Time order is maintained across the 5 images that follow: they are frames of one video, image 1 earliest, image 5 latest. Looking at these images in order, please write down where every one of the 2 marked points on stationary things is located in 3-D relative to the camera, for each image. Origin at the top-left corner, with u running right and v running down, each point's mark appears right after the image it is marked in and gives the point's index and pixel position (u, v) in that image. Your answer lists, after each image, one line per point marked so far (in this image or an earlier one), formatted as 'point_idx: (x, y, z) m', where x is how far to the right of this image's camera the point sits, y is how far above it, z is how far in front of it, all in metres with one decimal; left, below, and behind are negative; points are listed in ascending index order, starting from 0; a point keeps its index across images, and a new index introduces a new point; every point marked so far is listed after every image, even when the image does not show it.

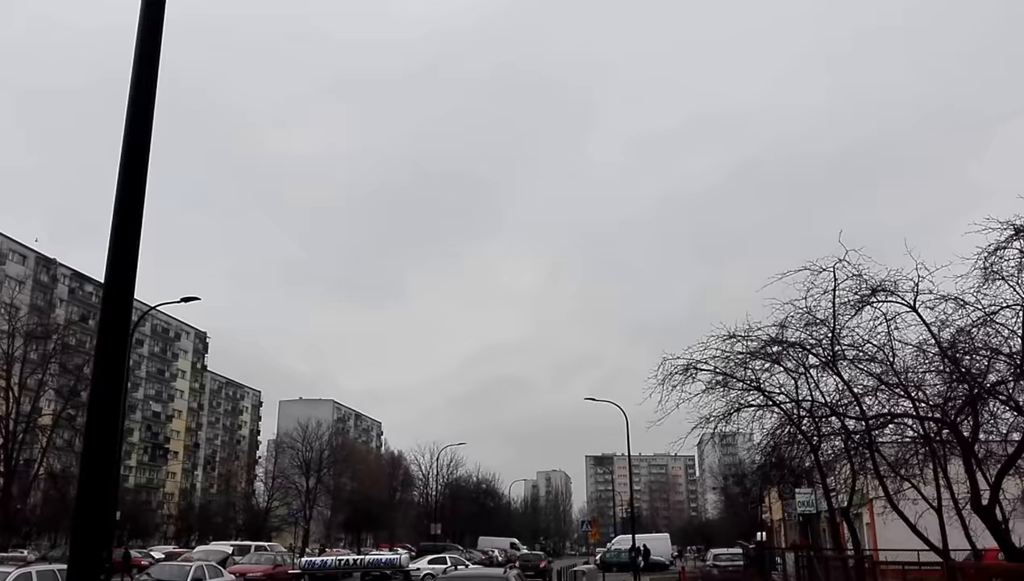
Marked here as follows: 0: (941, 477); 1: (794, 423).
0: (+8.3, -3.6, +17.3) m
1: (+5.6, -2.6, +17.8) m
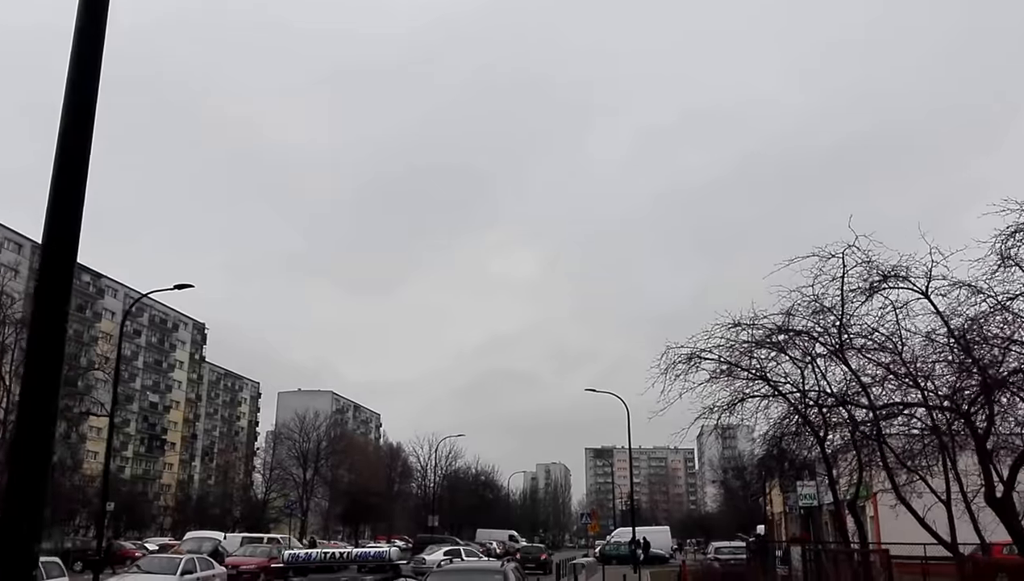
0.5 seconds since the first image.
0: (+8.3, -3.4, +16.9) m
1: (+5.5, -2.4, +17.3) m
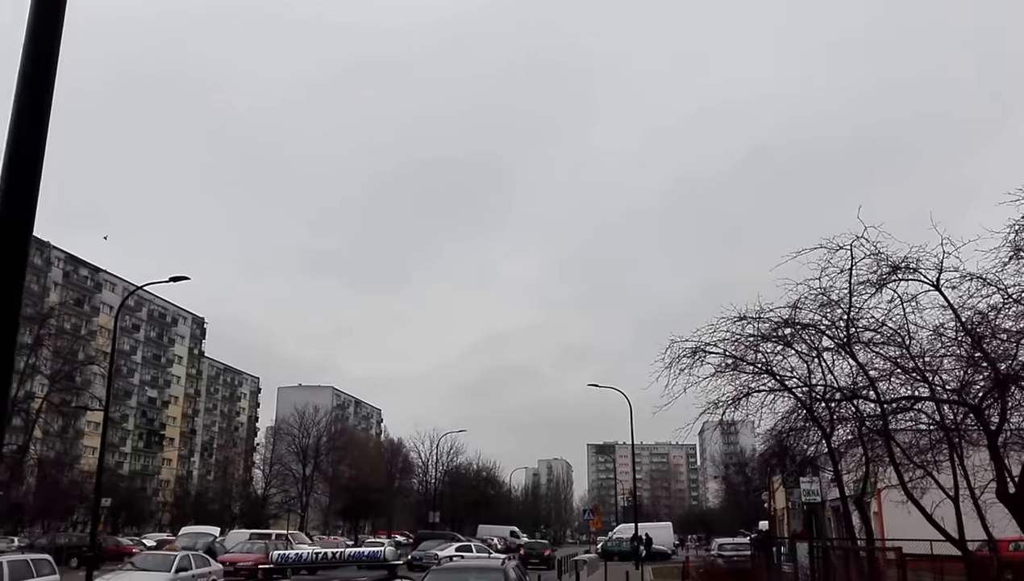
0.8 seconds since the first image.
0: (+8.3, -3.2, +16.6) m
1: (+5.6, -2.2, +17.0) m
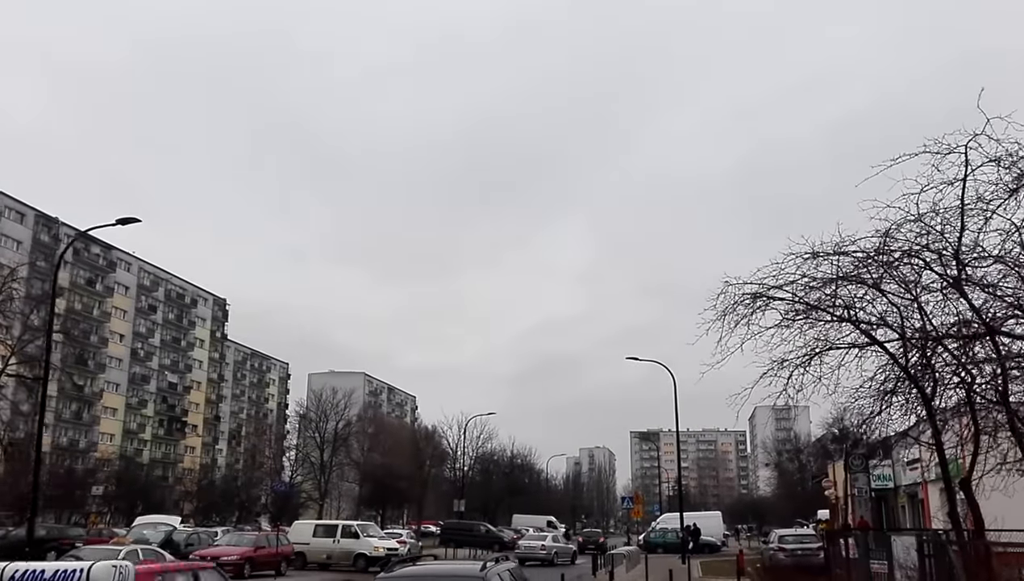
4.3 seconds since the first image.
0: (+8.5, -2.1, +13.0) m
1: (+5.8, -1.1, +13.5) m
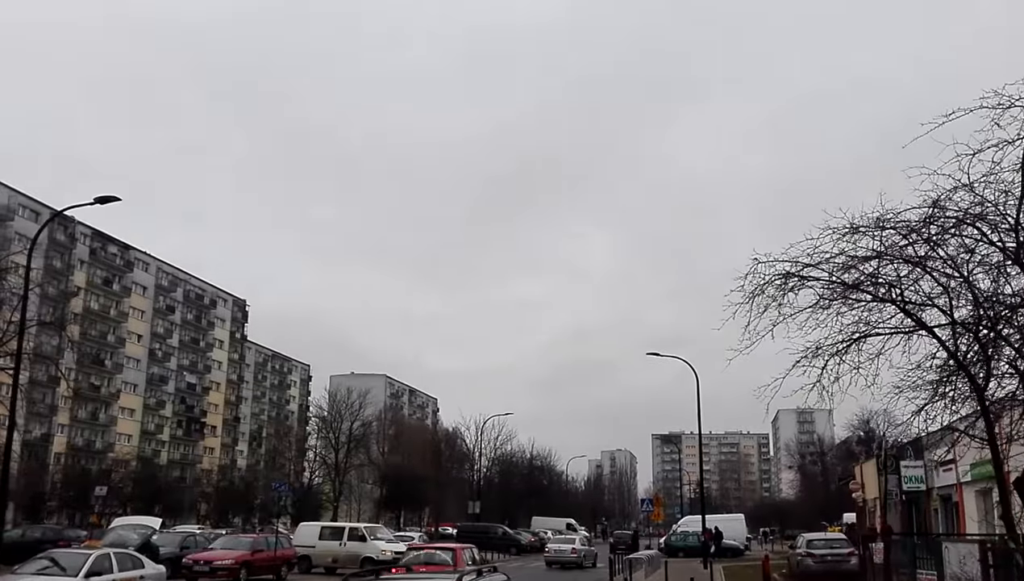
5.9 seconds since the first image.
0: (+8.6, -1.8, +11.6) m
1: (+5.9, -0.8, +12.2) m
